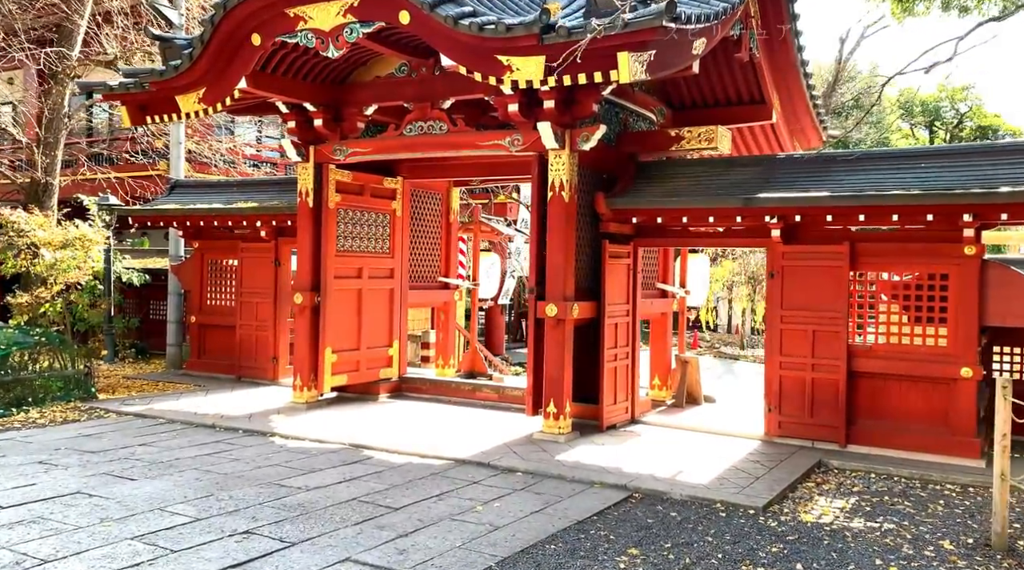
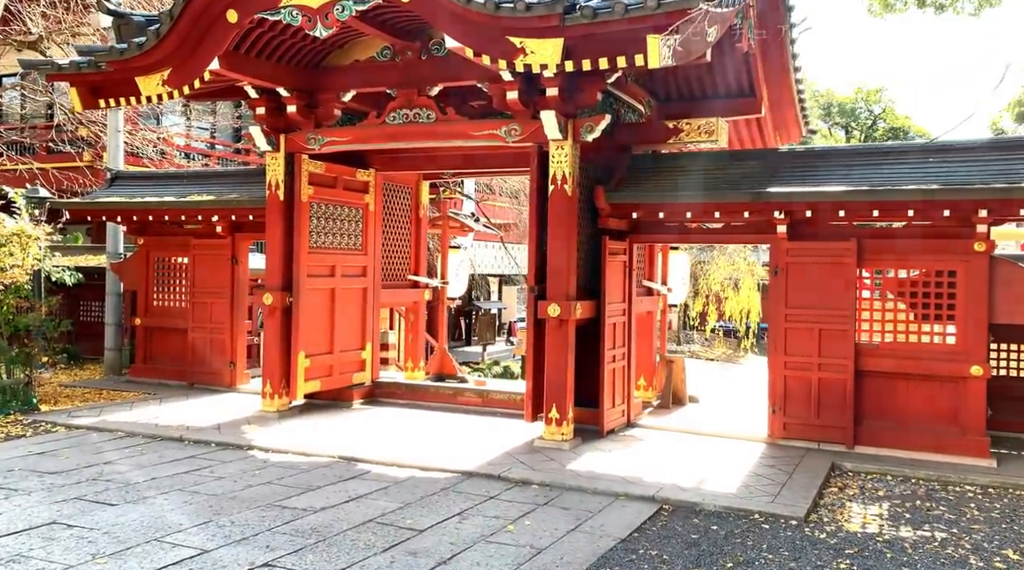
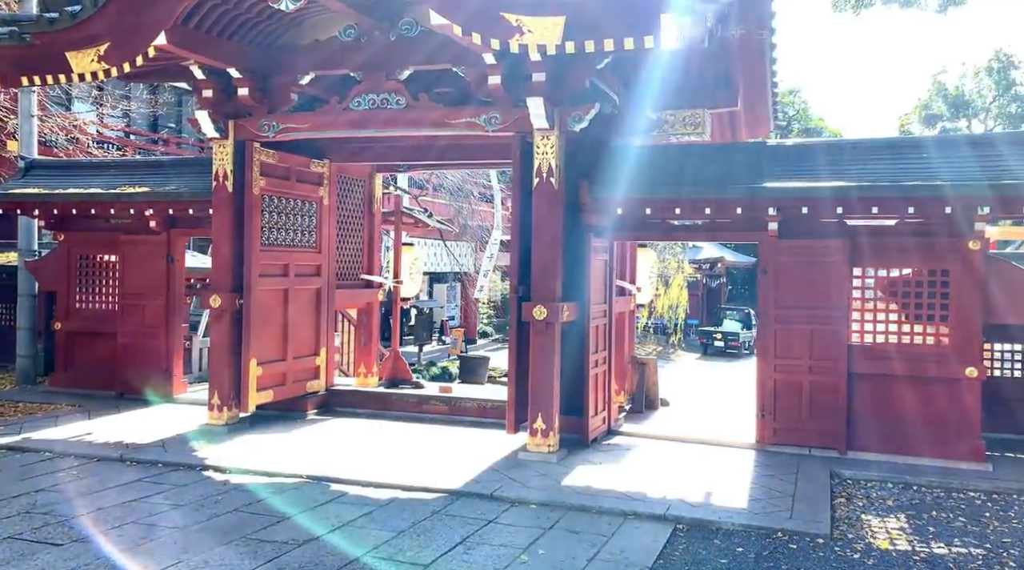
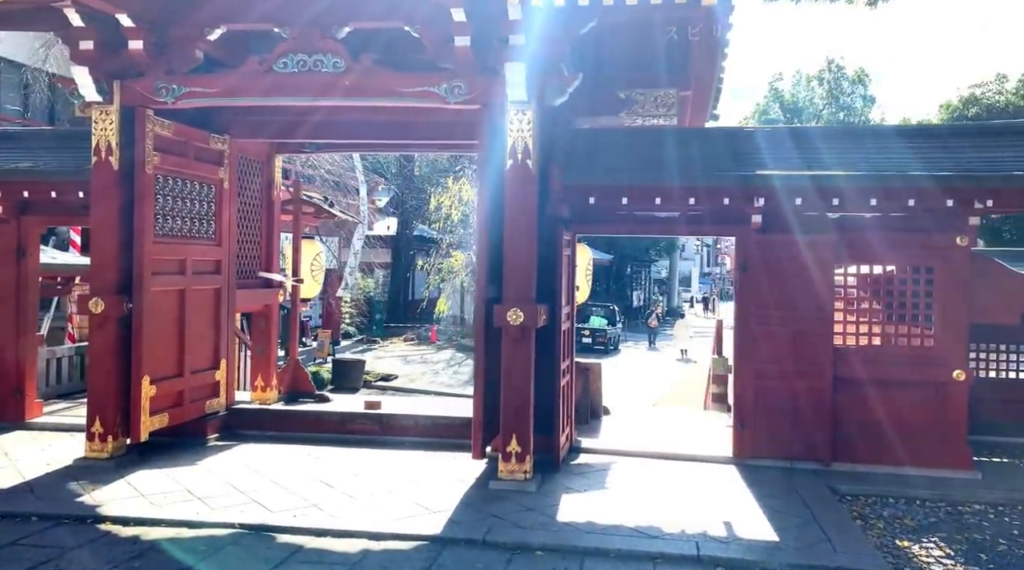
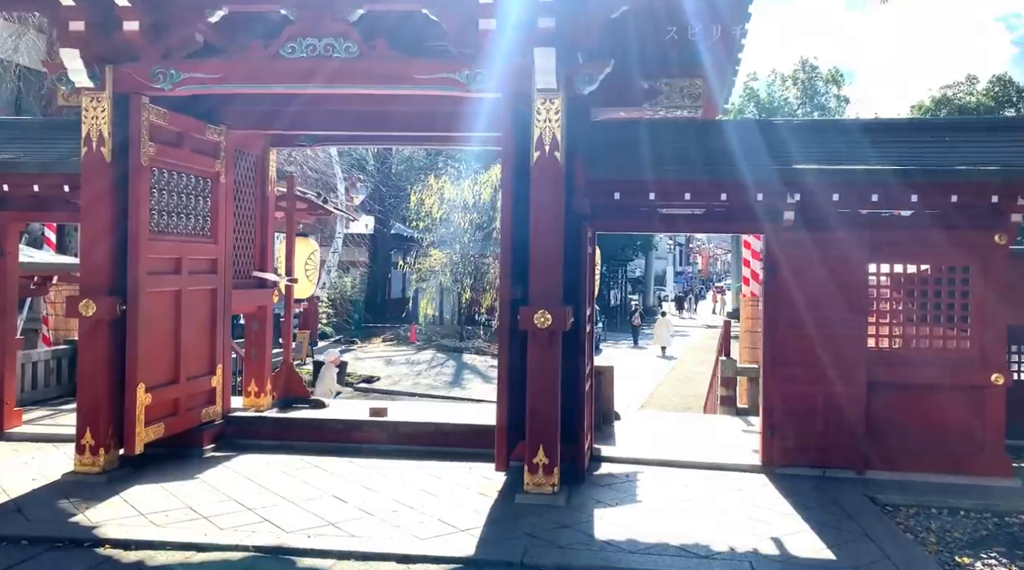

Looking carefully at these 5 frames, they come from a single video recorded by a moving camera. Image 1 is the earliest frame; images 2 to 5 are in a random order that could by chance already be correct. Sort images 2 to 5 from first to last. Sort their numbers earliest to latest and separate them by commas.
2, 3, 4, 5
